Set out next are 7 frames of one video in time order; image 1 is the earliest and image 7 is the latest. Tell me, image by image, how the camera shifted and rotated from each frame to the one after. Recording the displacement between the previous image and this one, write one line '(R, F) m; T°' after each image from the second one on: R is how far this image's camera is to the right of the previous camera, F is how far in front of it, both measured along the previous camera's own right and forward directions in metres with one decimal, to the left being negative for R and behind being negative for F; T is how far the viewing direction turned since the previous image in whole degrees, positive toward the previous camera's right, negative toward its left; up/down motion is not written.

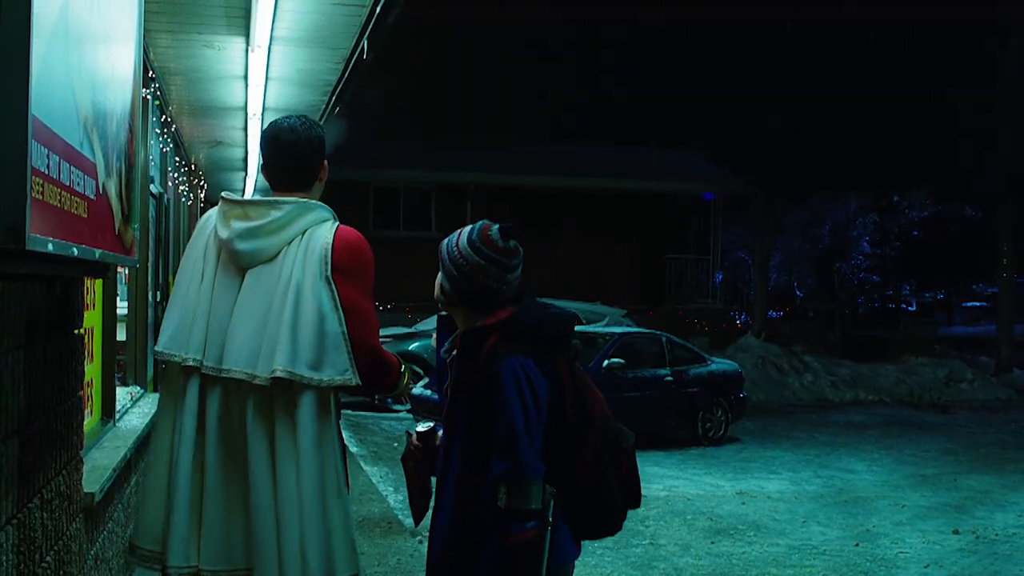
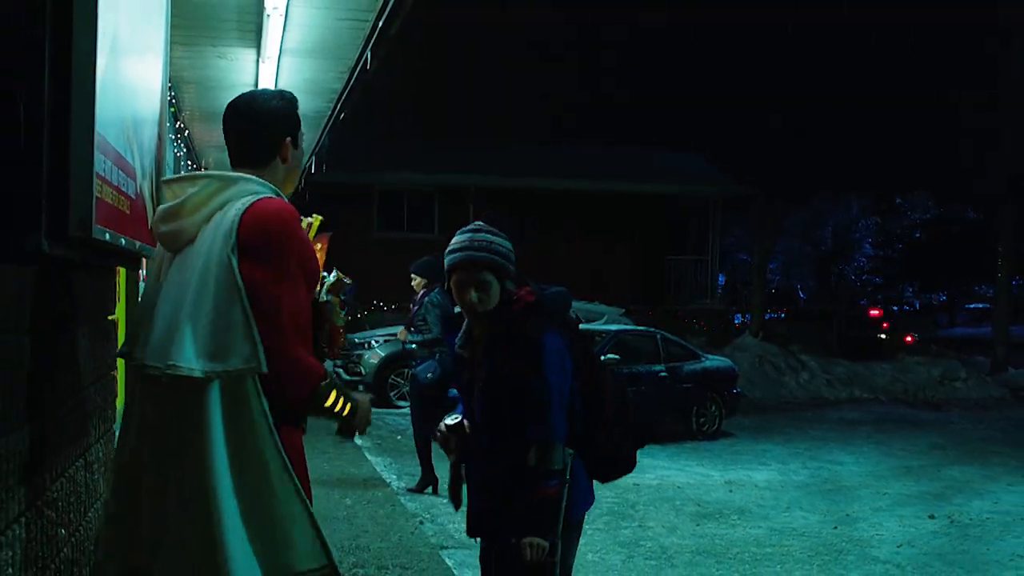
(+0.1, -0.5) m; 0°
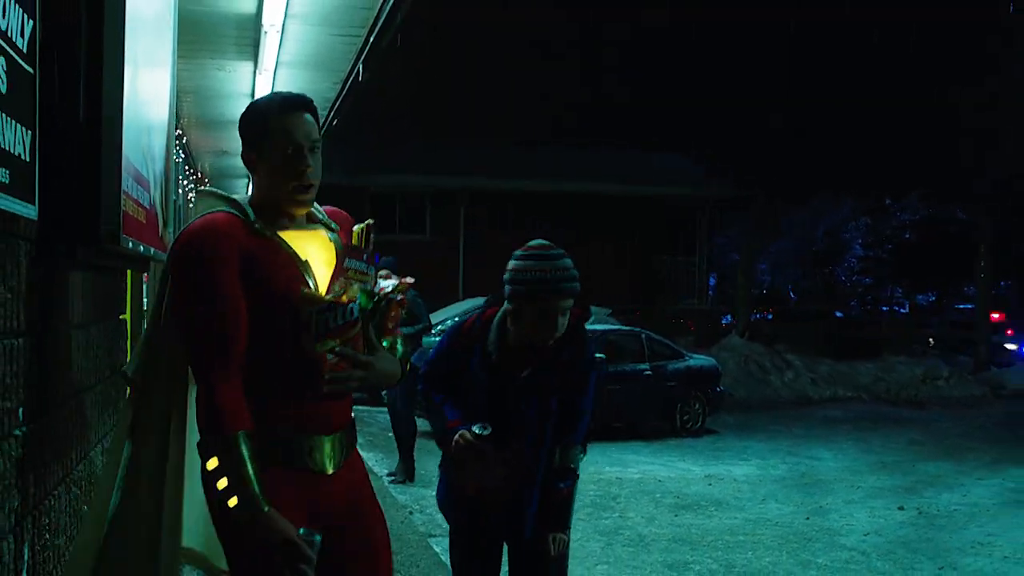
(+0.1, -0.4) m; 0°
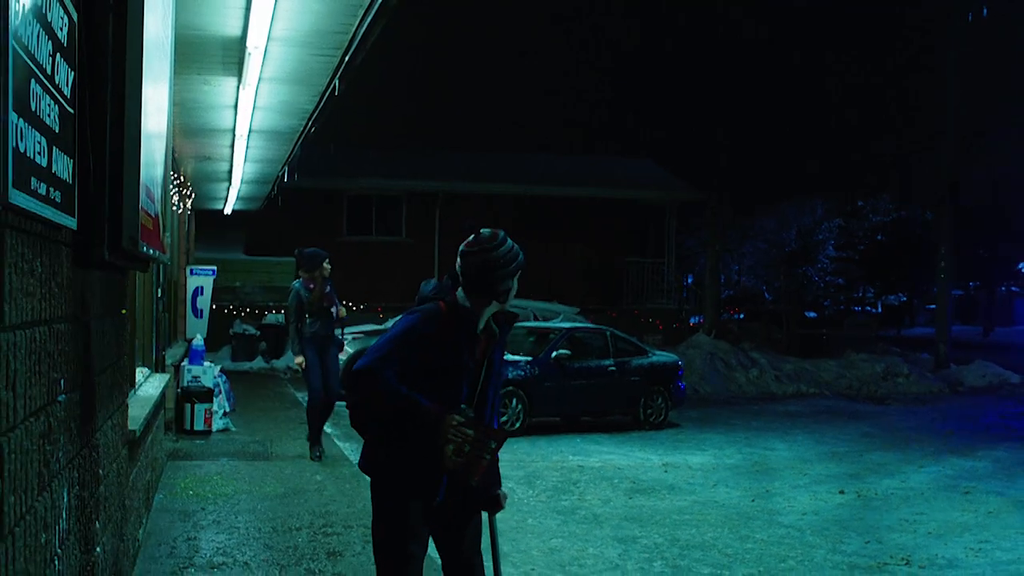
(+0.1, -0.7) m; +1°
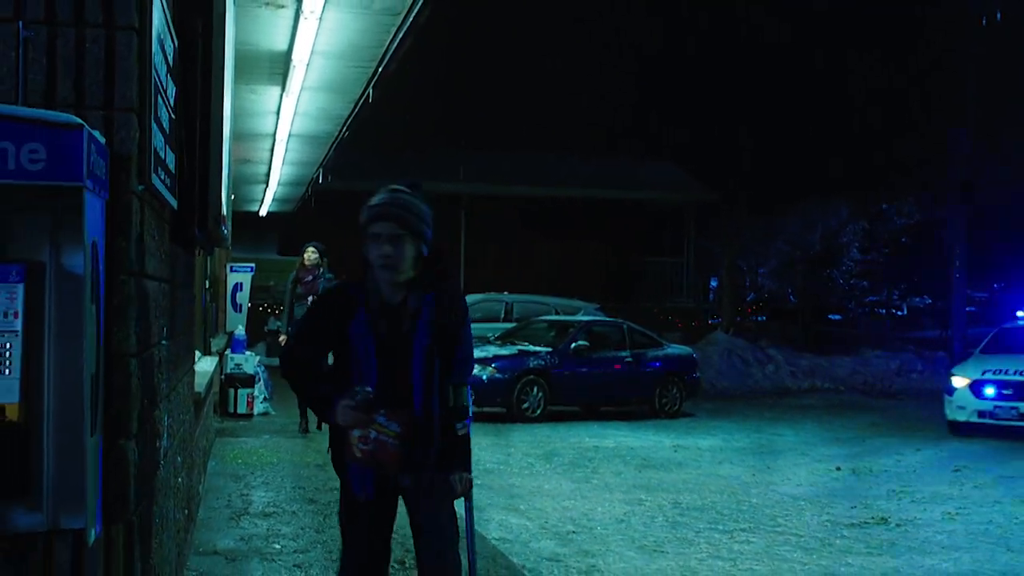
(+0.1, -0.8) m; -1°
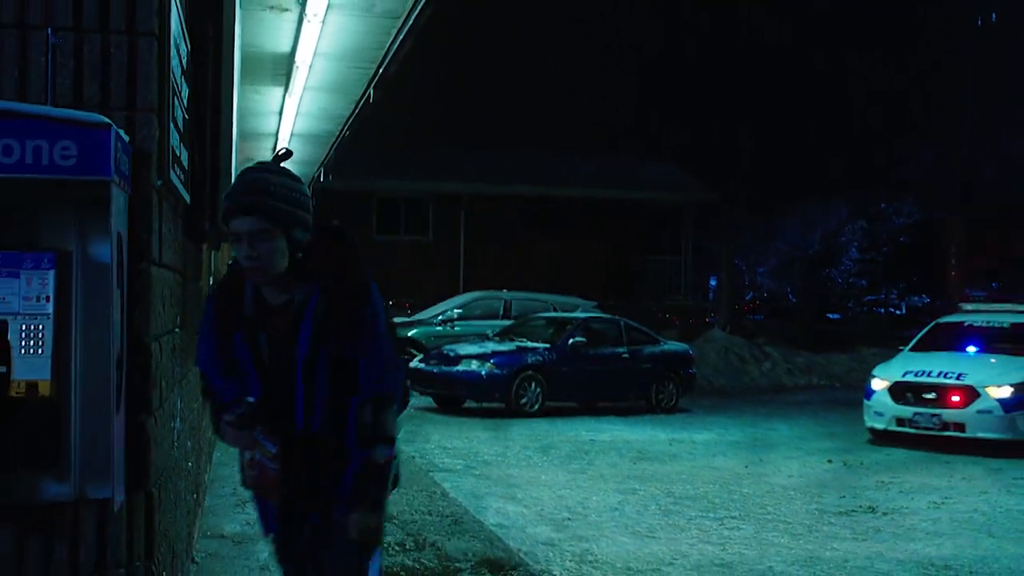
(0.0, -0.2) m; 0°
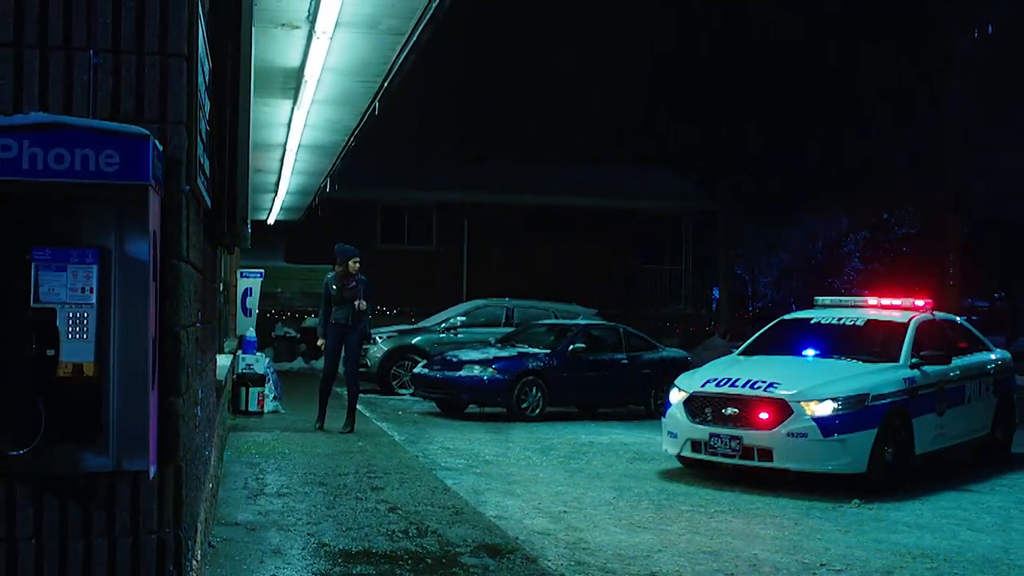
(0.0, -0.4) m; 0°
